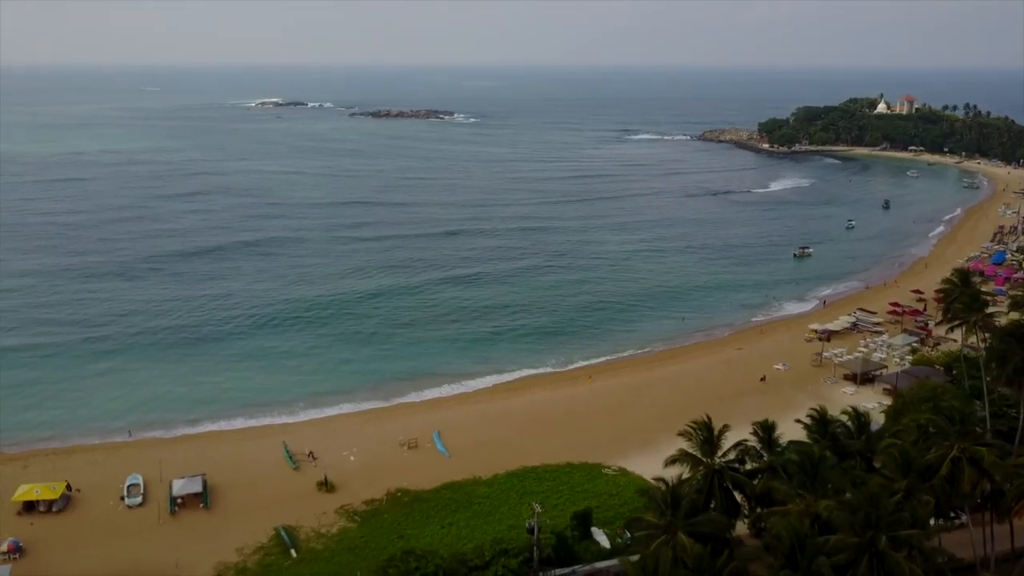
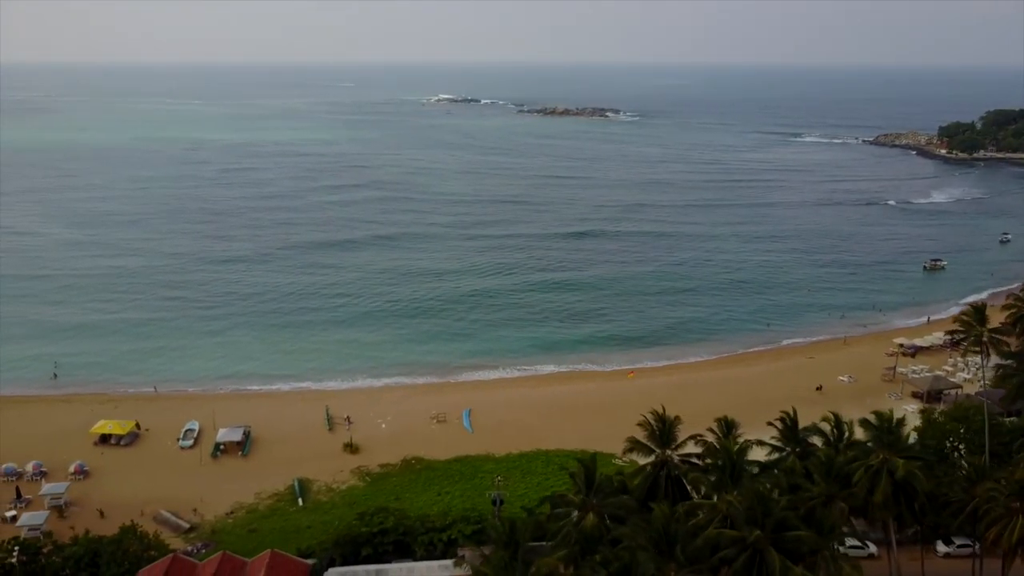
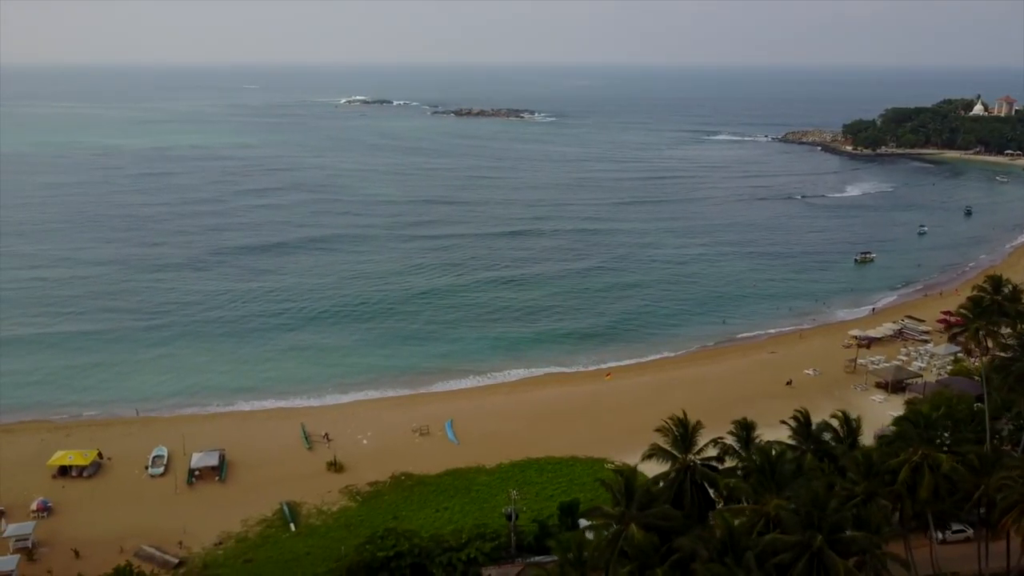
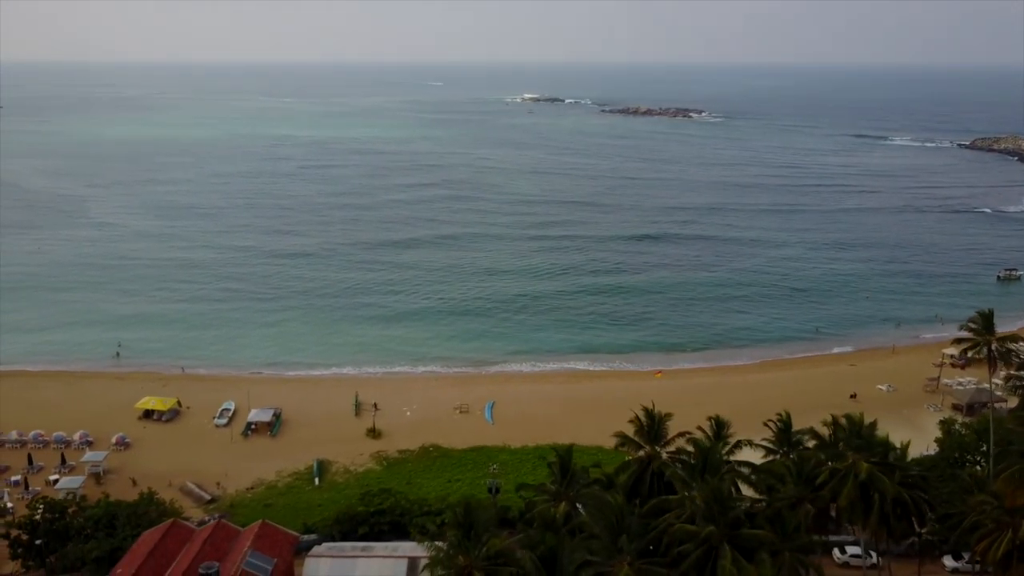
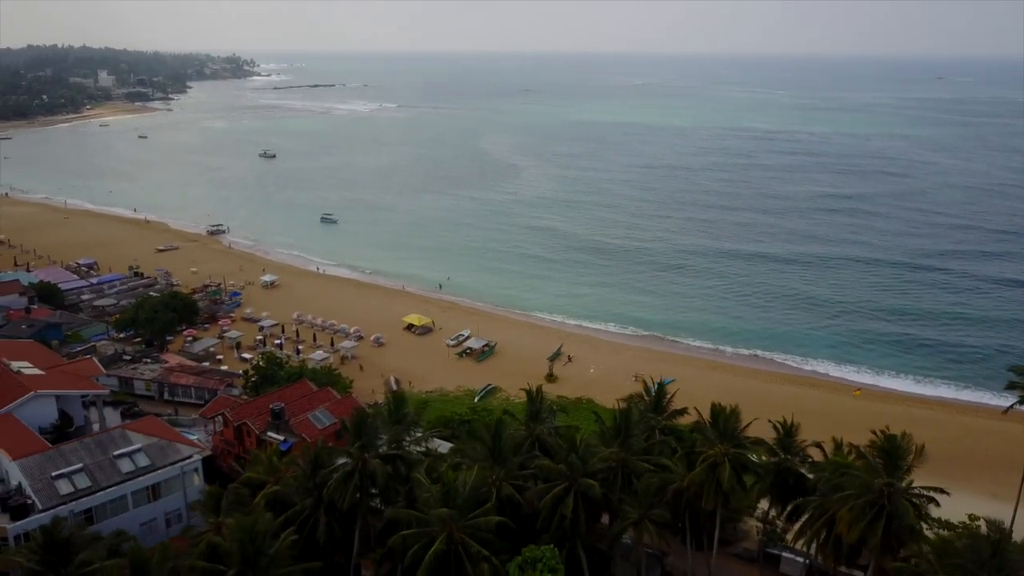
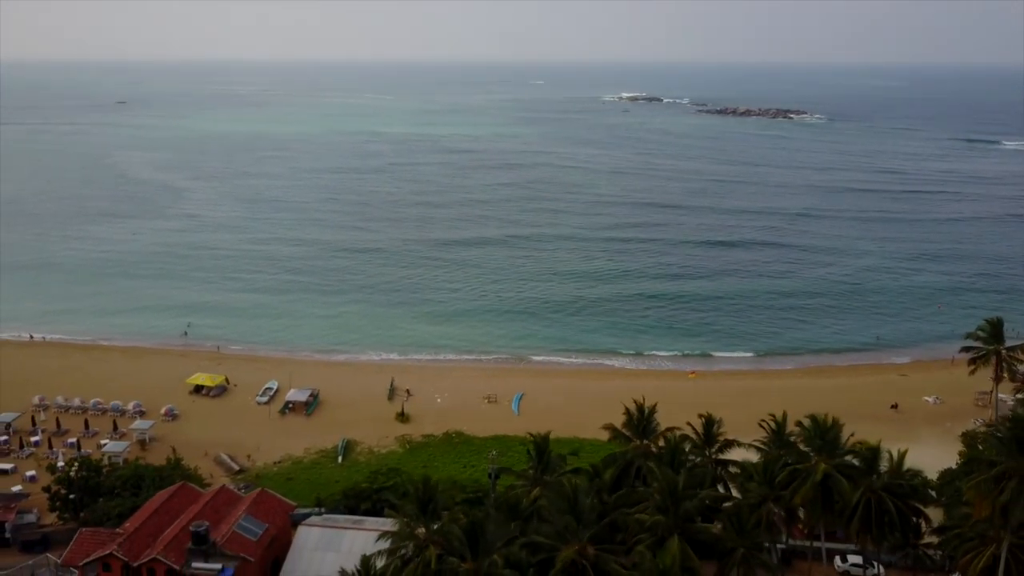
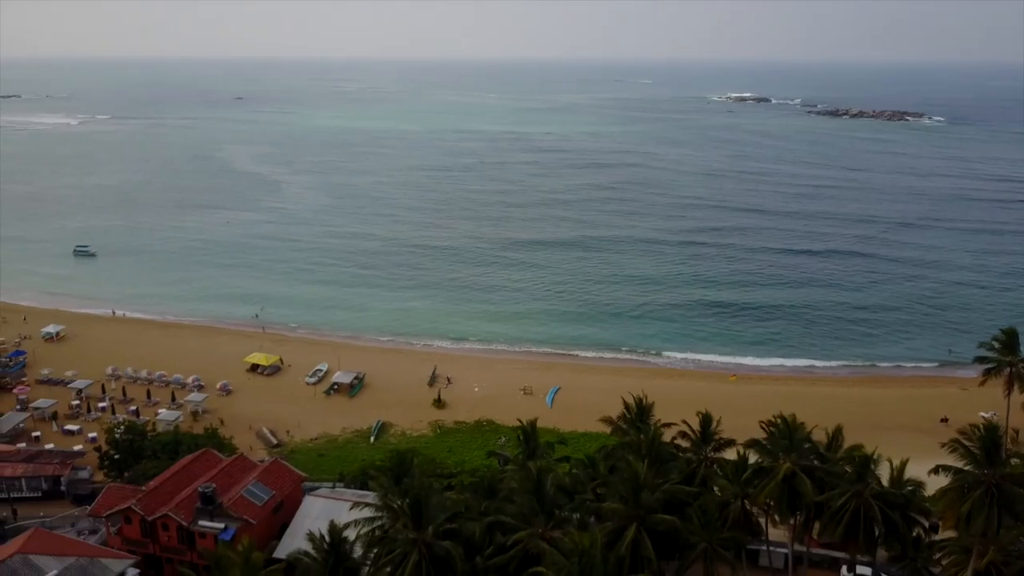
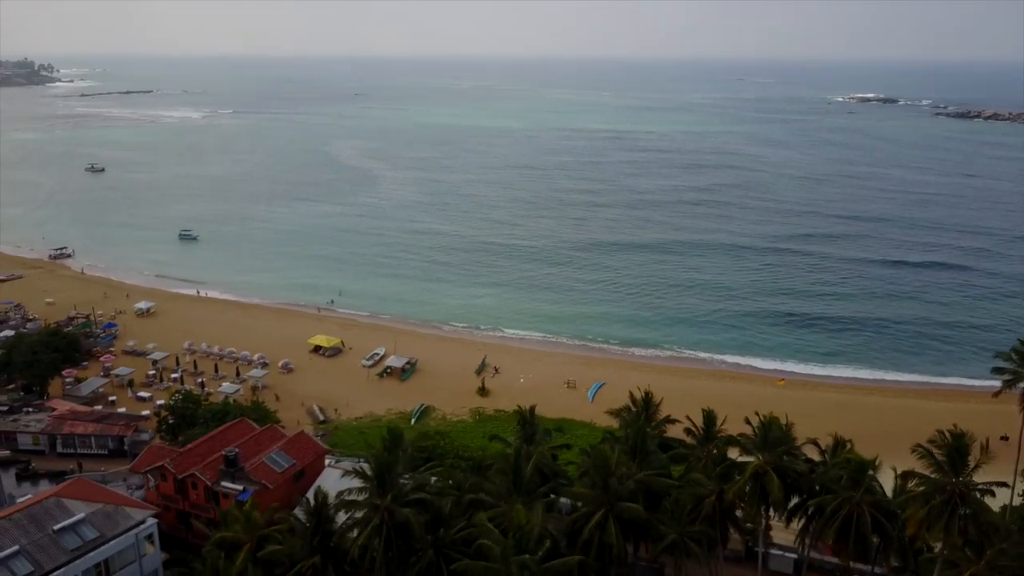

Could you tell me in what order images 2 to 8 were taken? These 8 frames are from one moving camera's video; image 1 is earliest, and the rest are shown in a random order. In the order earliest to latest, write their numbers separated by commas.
3, 2, 4, 6, 7, 8, 5
